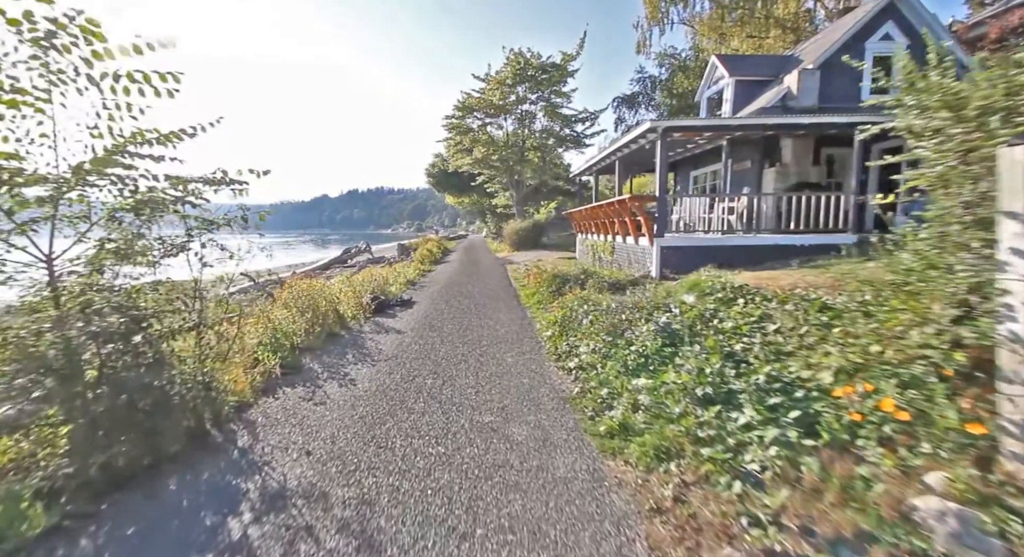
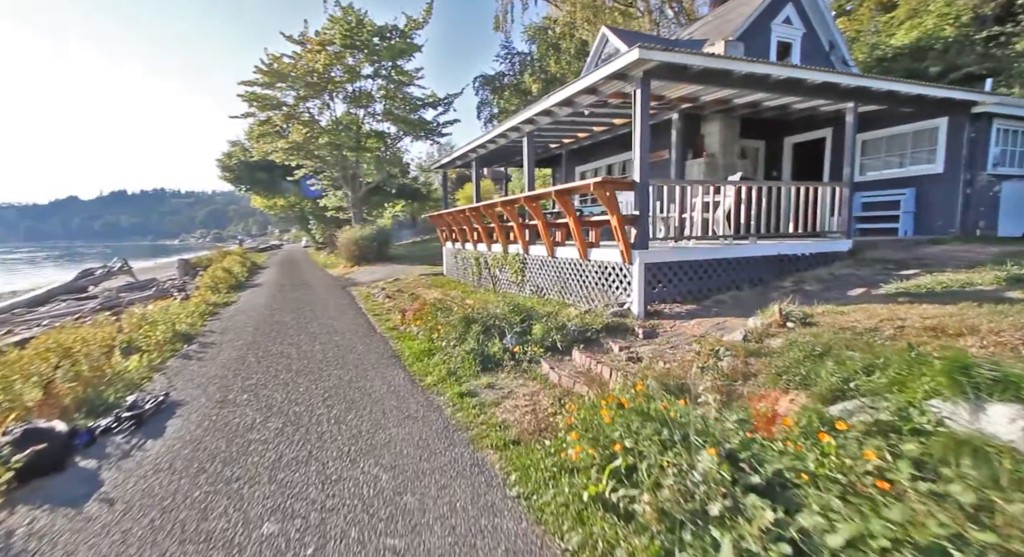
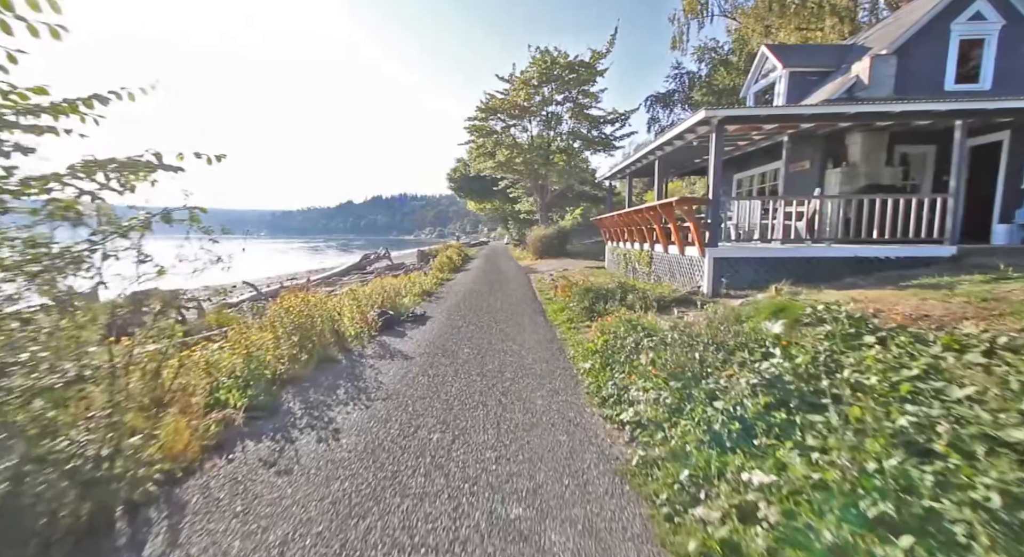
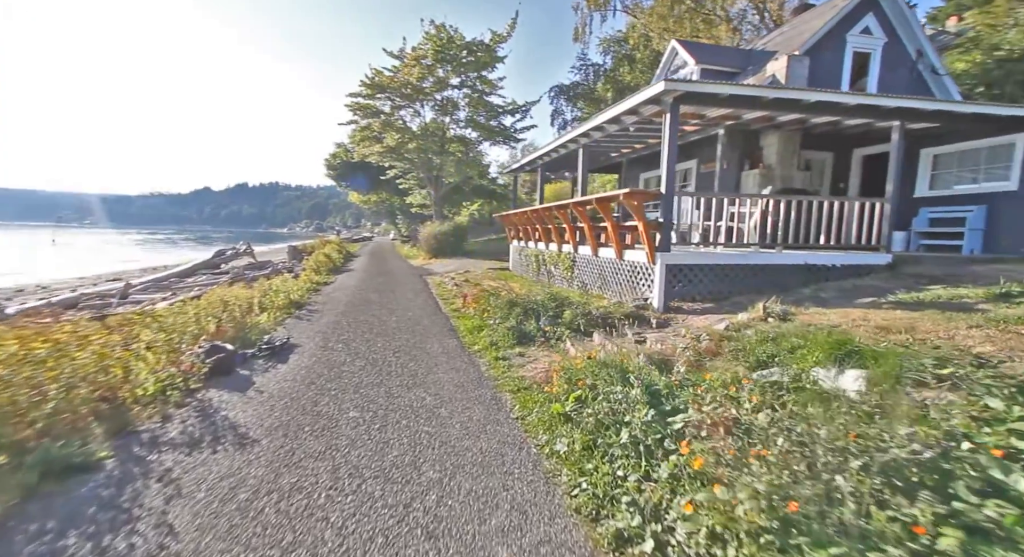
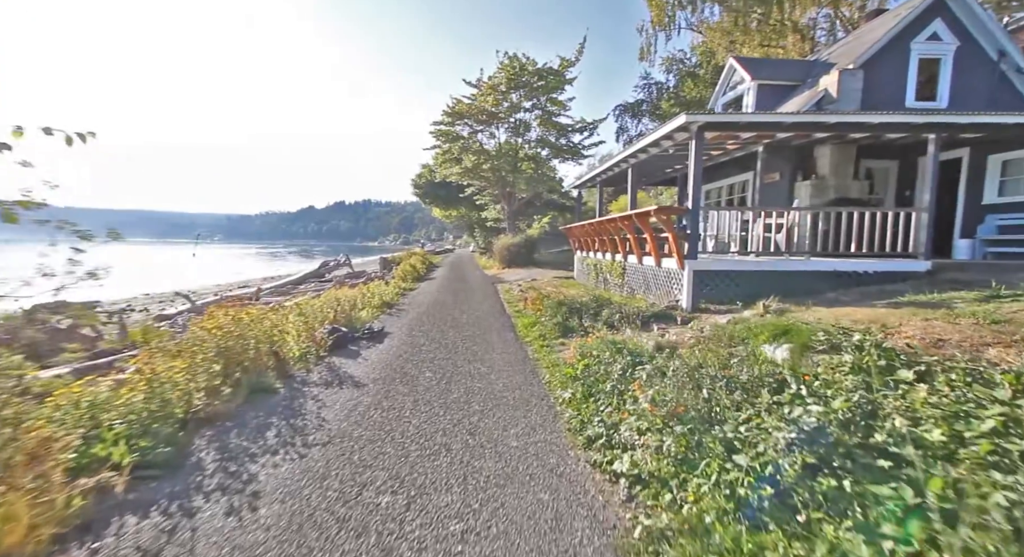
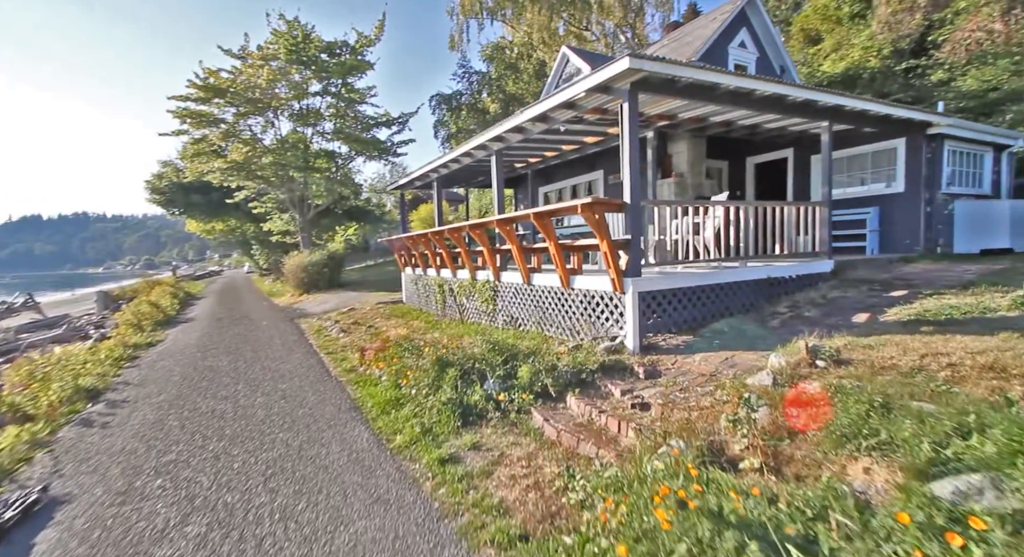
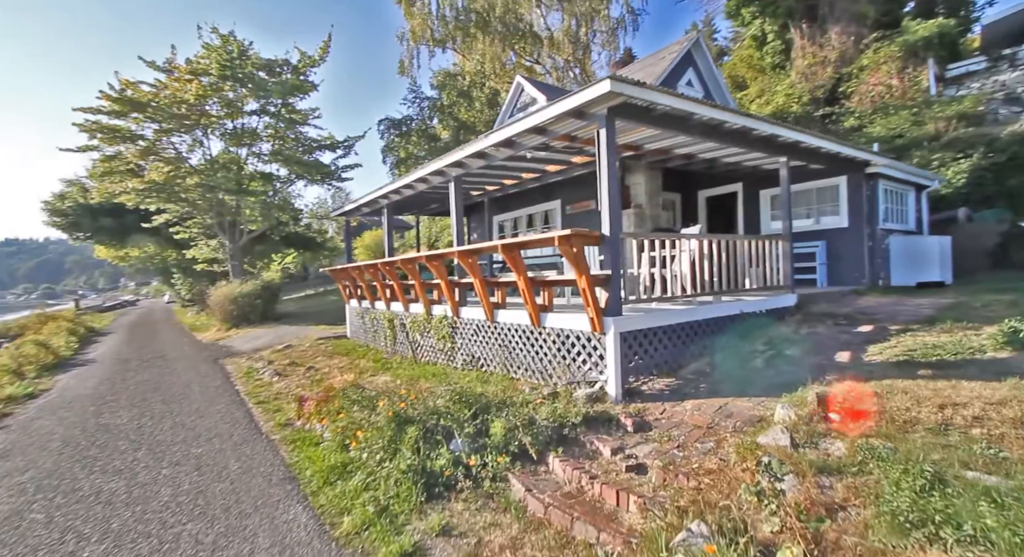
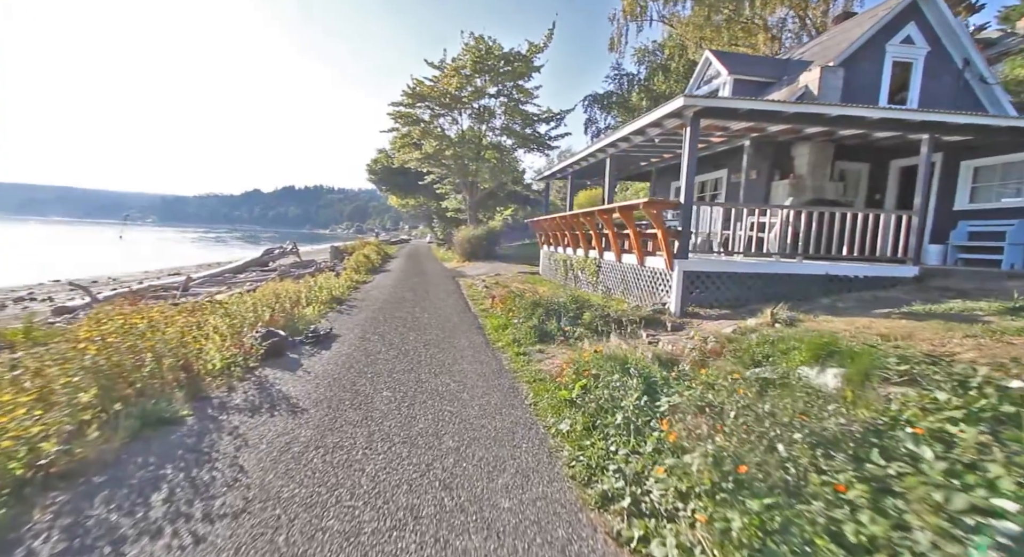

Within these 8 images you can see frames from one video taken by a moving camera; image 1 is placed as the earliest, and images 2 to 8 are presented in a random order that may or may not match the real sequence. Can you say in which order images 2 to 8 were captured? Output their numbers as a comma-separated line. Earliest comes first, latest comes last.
3, 5, 8, 4, 2, 6, 7
